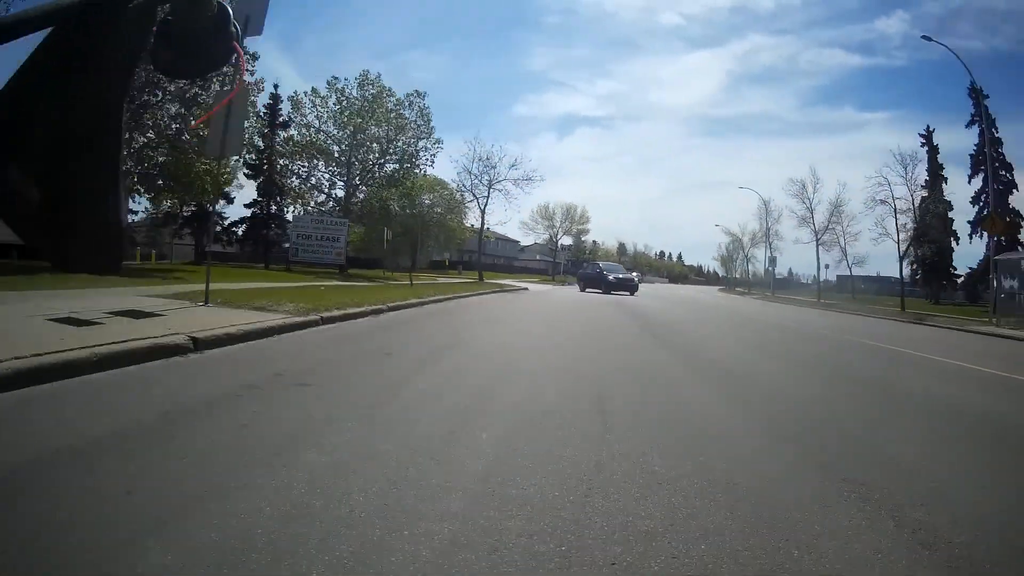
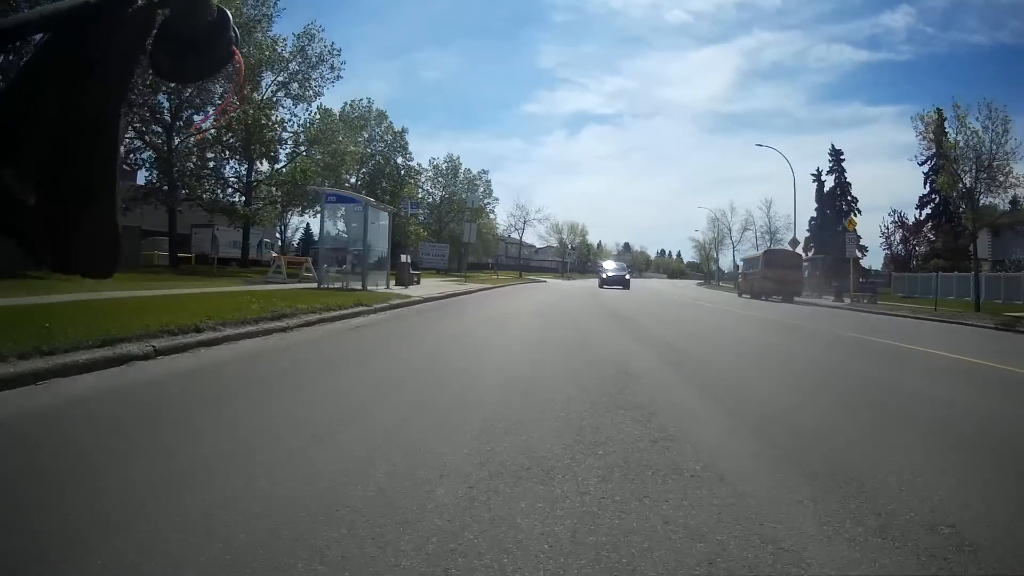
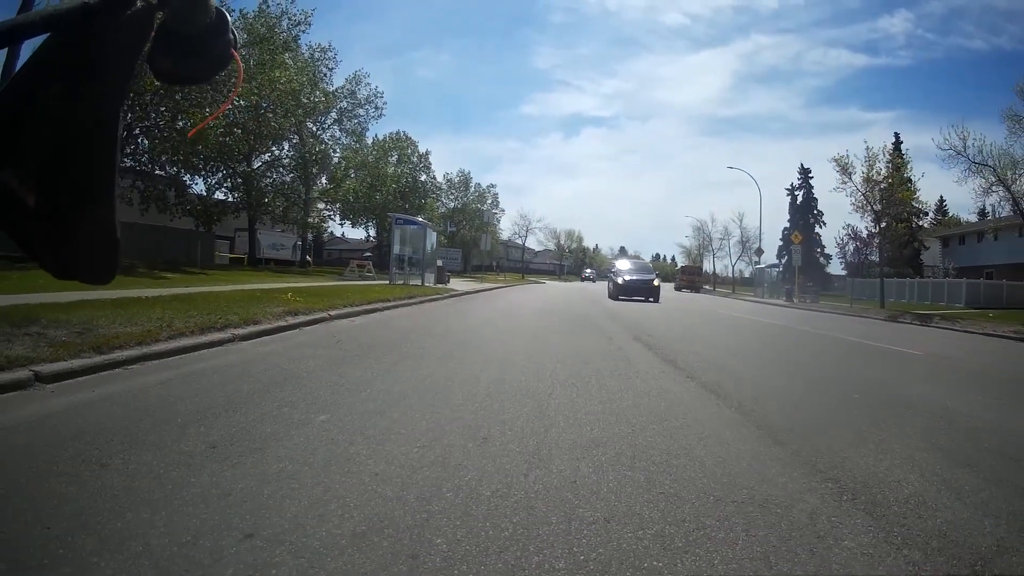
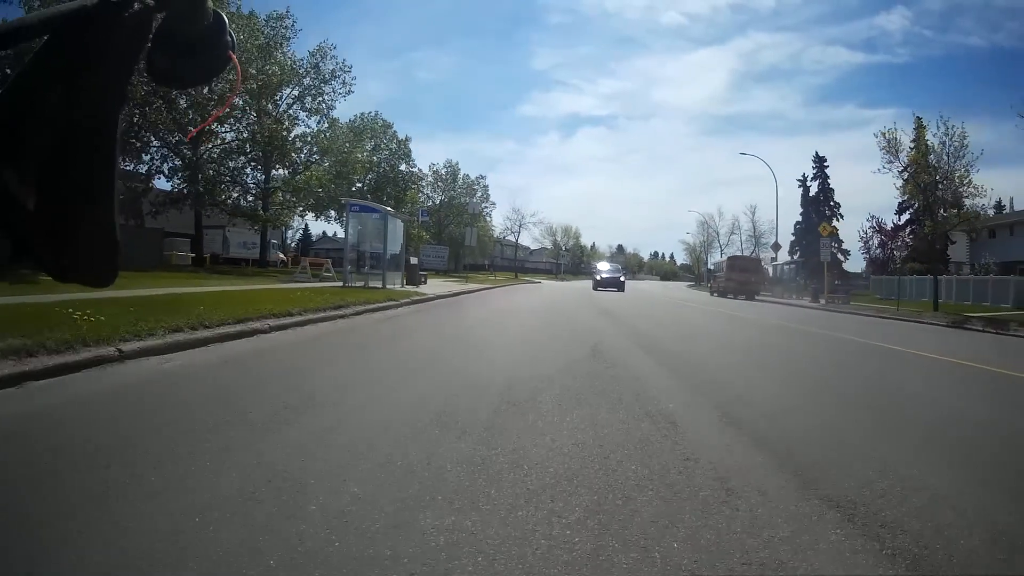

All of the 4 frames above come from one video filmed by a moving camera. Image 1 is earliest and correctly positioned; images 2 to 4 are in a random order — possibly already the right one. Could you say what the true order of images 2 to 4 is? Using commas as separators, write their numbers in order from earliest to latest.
2, 4, 3
